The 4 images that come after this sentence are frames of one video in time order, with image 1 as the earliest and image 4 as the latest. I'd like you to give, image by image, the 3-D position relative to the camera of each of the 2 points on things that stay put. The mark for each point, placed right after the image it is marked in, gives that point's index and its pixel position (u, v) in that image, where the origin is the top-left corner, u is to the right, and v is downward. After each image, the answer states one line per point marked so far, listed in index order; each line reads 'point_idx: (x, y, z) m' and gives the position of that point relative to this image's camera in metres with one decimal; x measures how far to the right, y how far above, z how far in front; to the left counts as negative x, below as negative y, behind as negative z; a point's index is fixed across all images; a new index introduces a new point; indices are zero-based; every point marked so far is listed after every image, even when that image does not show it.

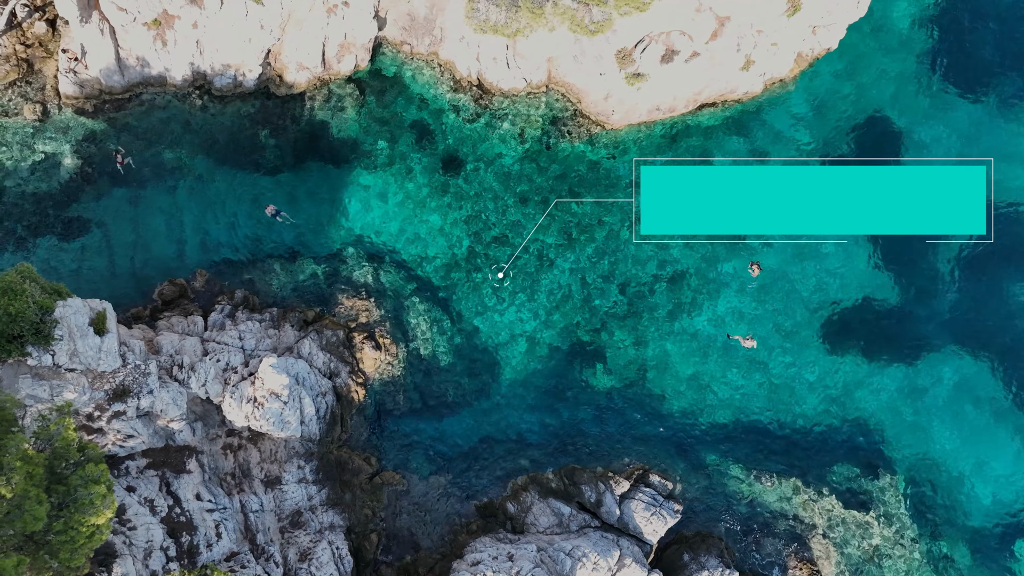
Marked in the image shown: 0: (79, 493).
0: (-10.6, -5.2, +16.7) m
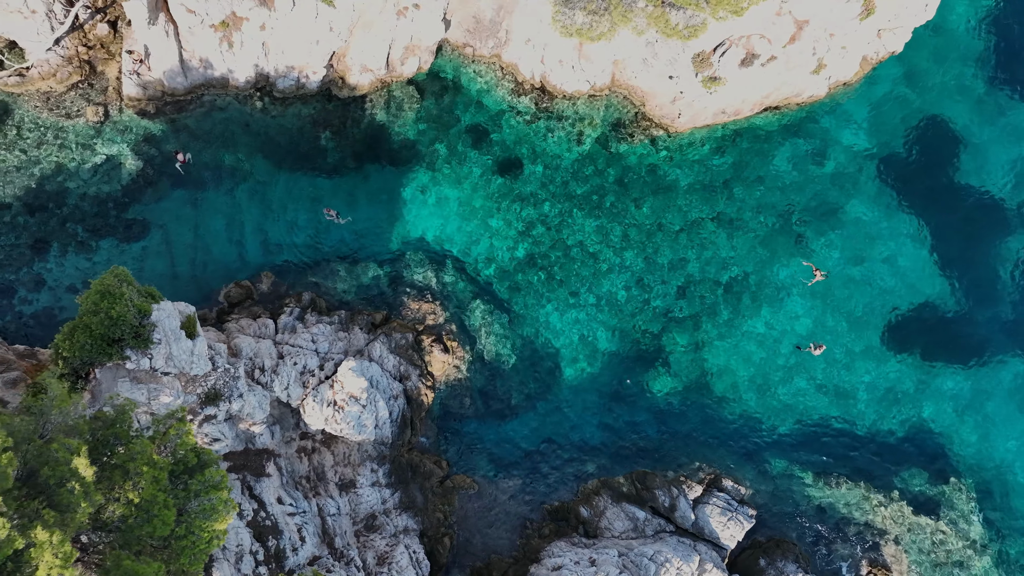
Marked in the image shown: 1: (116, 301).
0: (-7.6, -5.3, +16.7) m
1: (-11.7, -0.4, +19.7) m
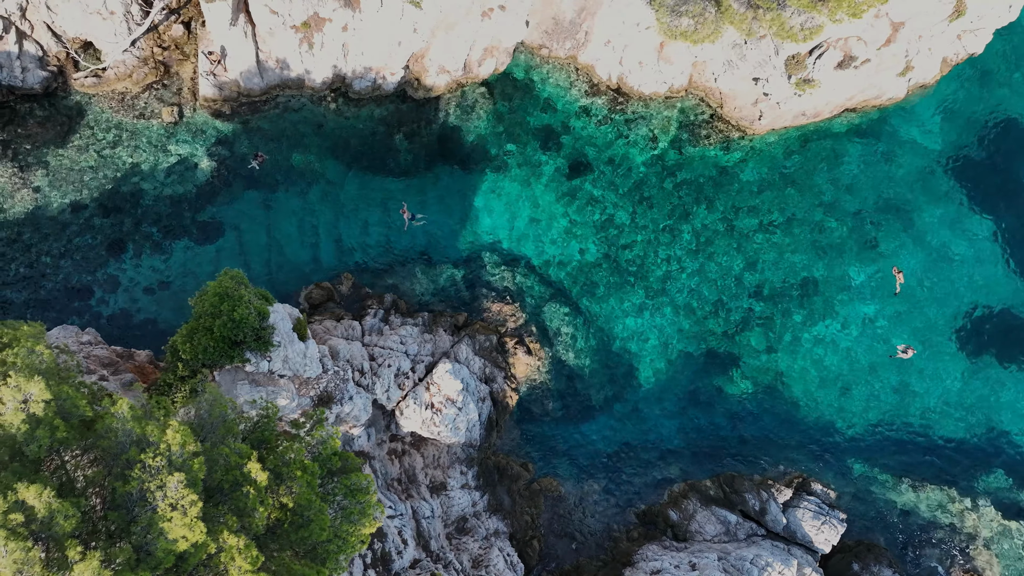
0: (-4.1, -5.4, +16.6) m
1: (-8.1, -0.5, +19.7) m
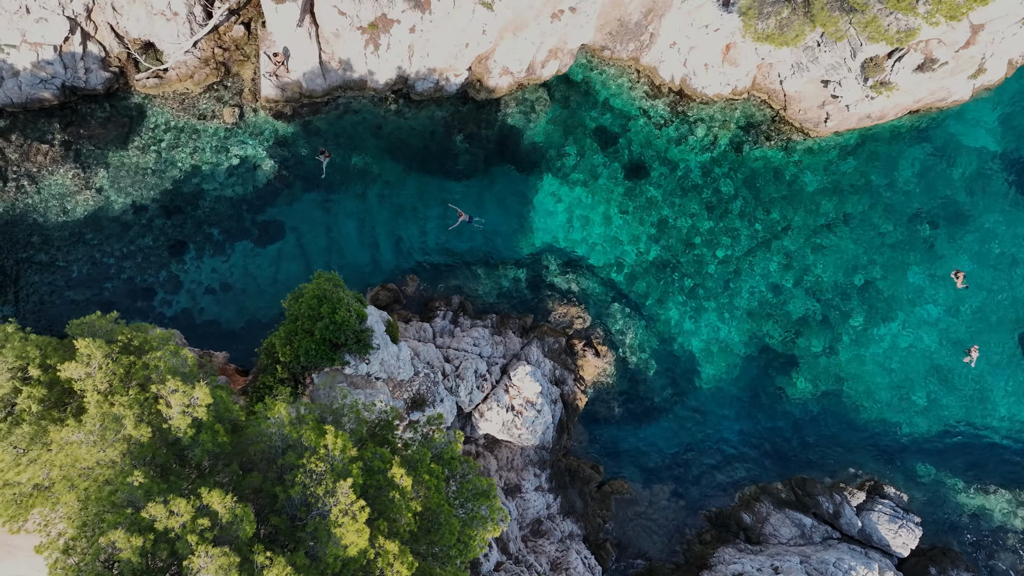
0: (-1.1, -5.5, +16.6) m
1: (-5.2, -0.5, +19.6) m
